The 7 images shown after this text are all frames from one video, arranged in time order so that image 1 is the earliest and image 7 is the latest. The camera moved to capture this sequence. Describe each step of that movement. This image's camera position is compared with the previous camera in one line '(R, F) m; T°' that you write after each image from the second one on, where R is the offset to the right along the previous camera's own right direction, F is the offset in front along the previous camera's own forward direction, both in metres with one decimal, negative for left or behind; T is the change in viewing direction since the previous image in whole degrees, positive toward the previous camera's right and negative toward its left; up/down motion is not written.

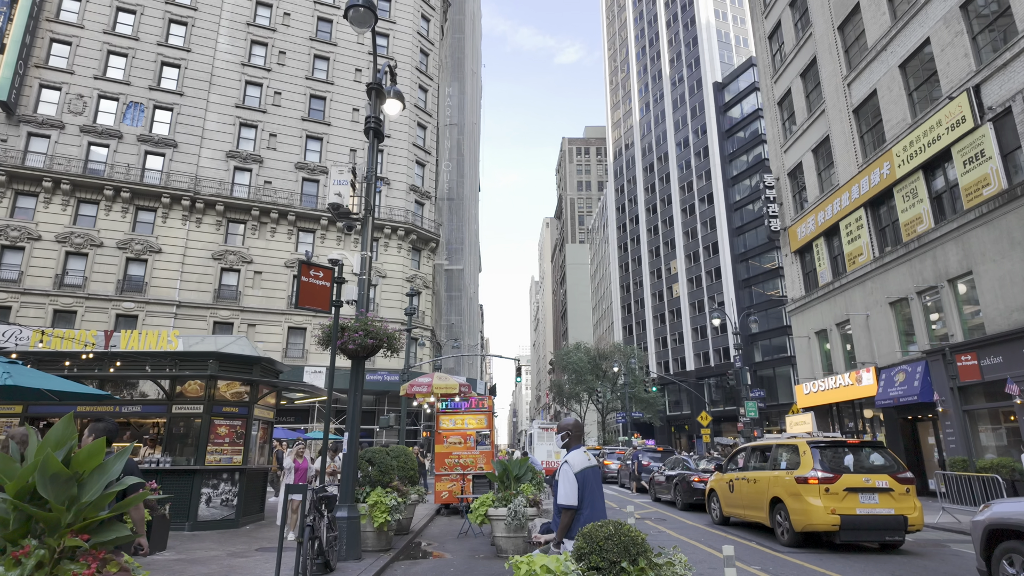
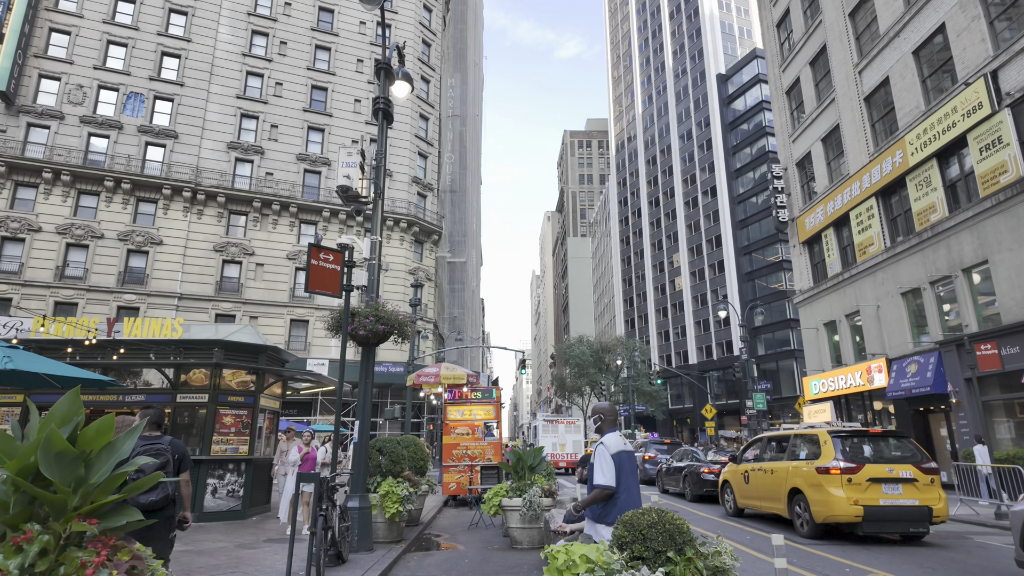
(-0.2, +0.3) m; 0°
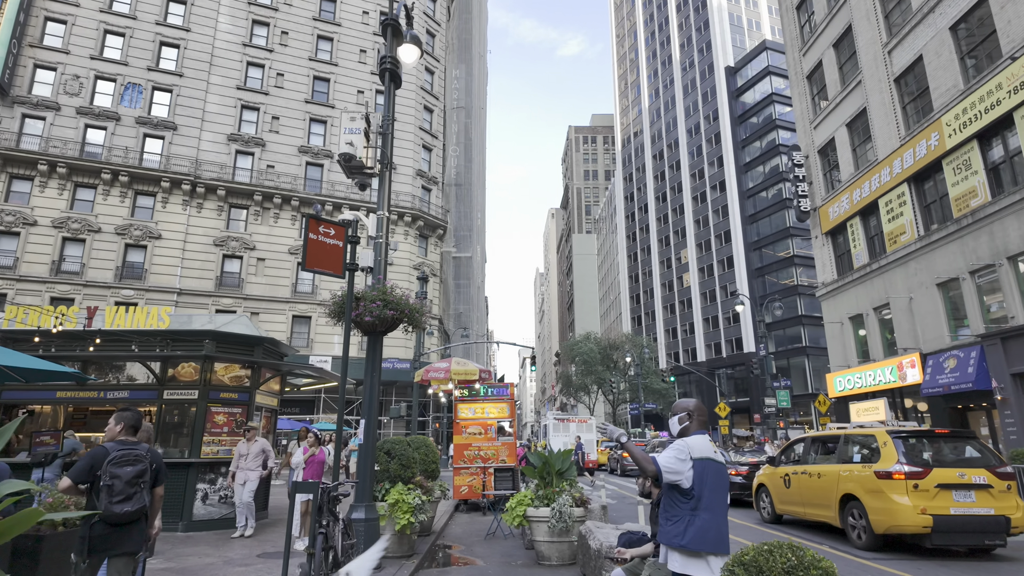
(-0.3, +1.1) m; 0°
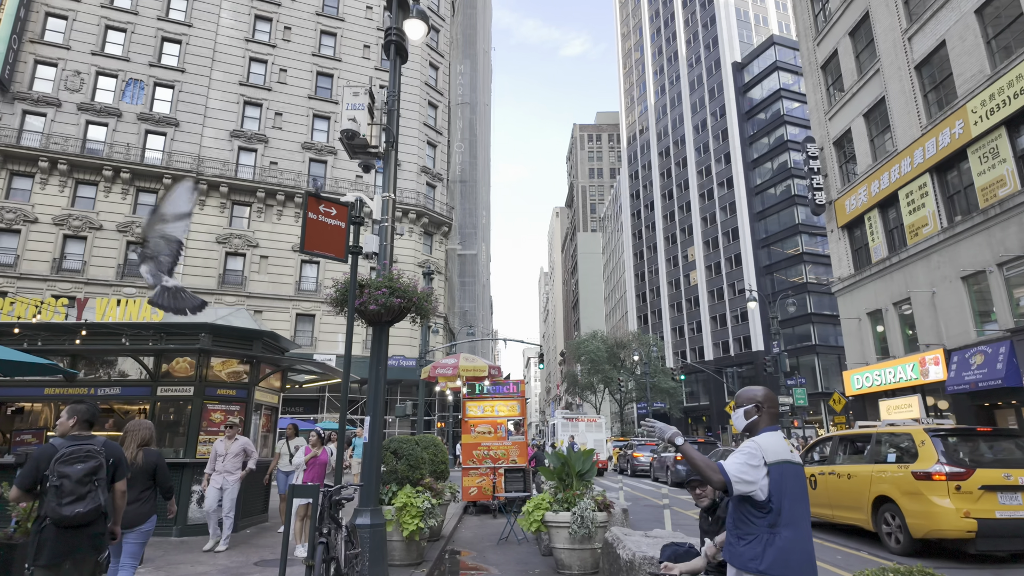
(-0.2, +0.6) m; 0°
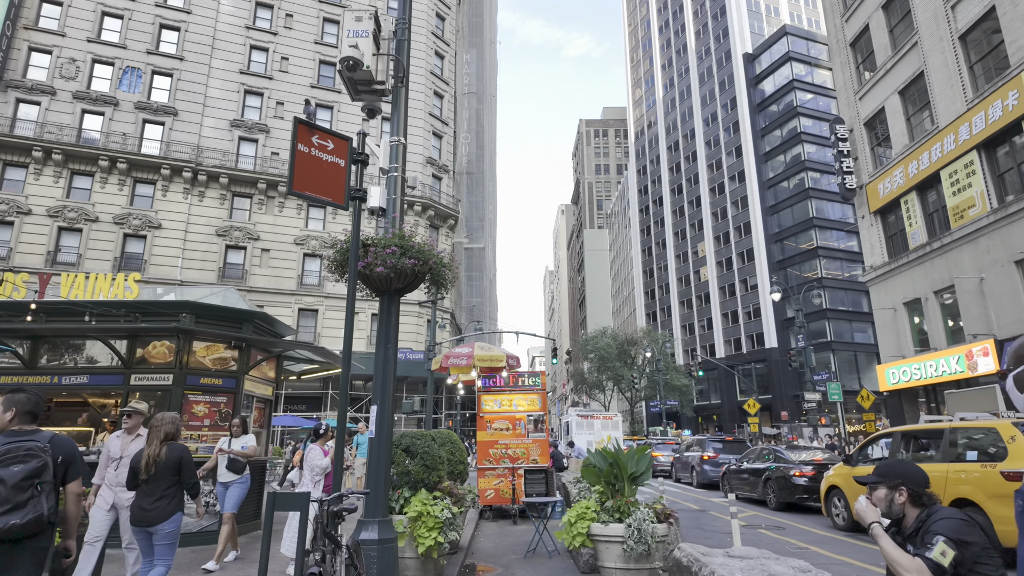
(-0.3, +1.3) m; 0°
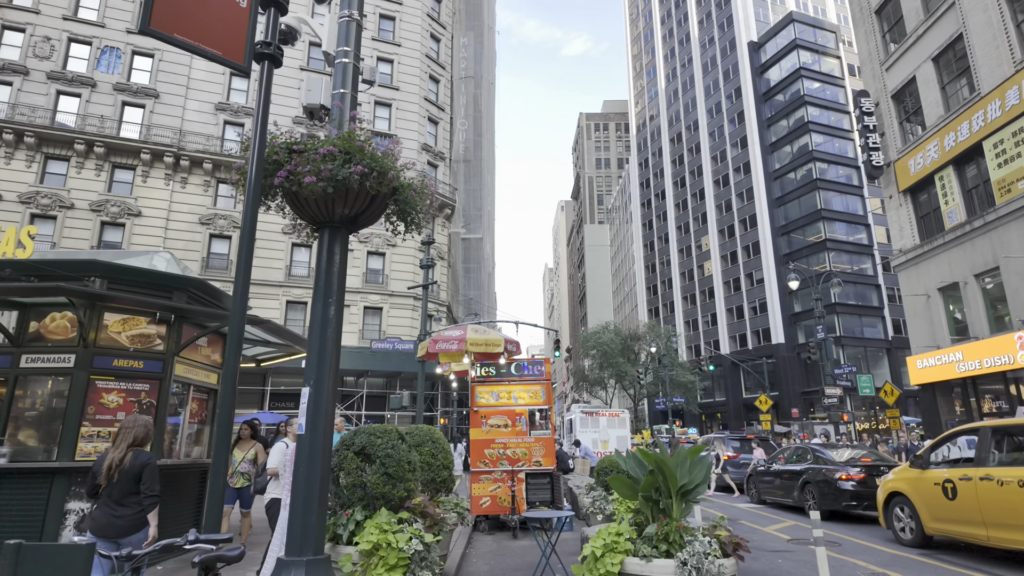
(0.0, +1.8) m; 0°
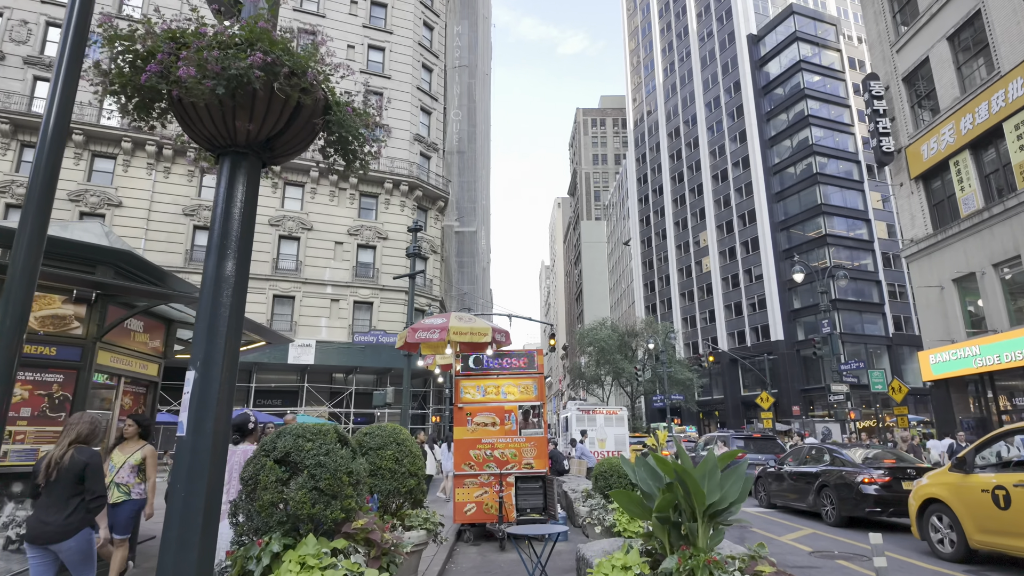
(+0.1, +1.1) m; 0°
